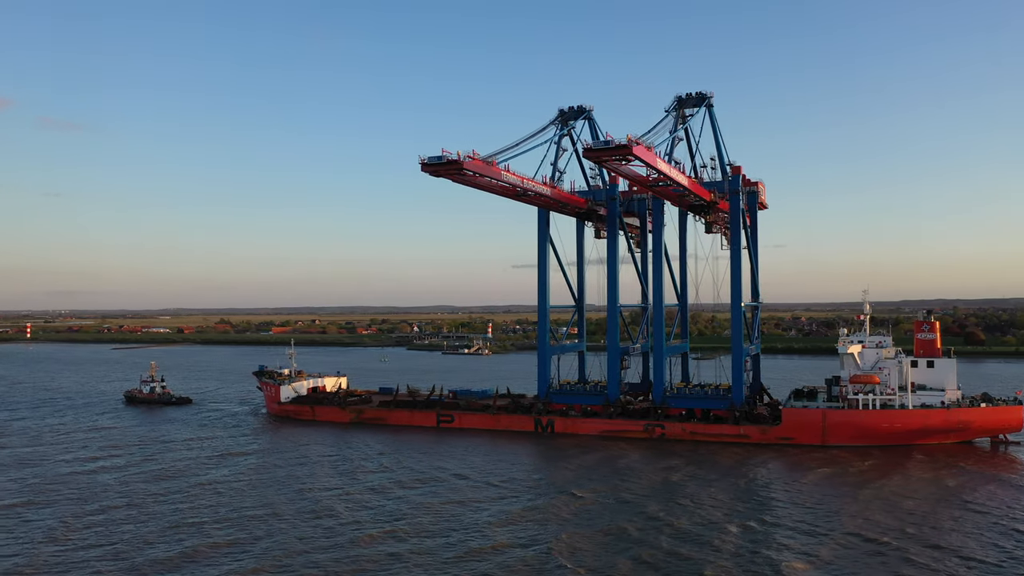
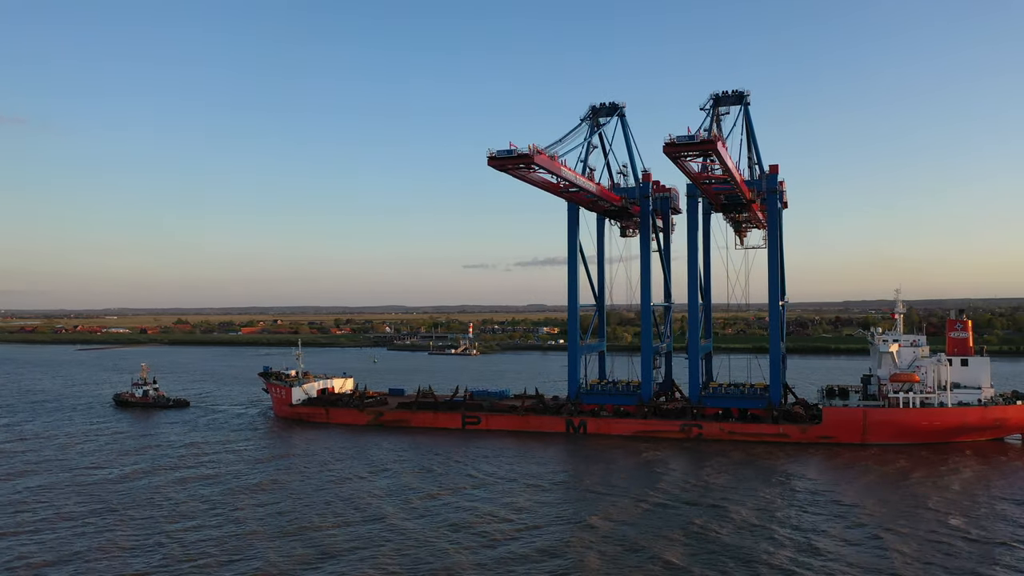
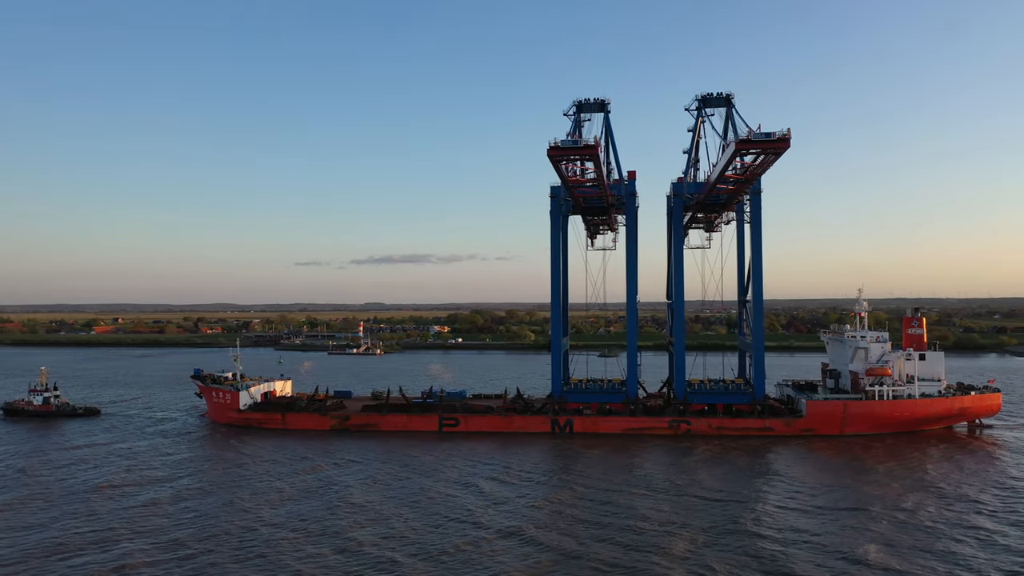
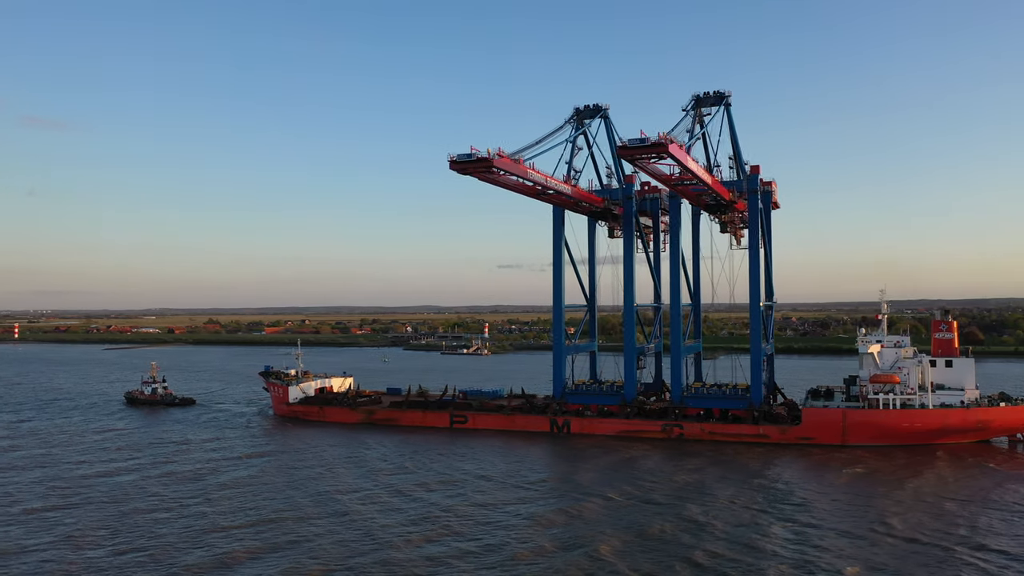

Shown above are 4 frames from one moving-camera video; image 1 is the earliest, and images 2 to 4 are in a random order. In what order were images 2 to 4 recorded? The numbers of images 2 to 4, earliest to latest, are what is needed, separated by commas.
4, 2, 3
